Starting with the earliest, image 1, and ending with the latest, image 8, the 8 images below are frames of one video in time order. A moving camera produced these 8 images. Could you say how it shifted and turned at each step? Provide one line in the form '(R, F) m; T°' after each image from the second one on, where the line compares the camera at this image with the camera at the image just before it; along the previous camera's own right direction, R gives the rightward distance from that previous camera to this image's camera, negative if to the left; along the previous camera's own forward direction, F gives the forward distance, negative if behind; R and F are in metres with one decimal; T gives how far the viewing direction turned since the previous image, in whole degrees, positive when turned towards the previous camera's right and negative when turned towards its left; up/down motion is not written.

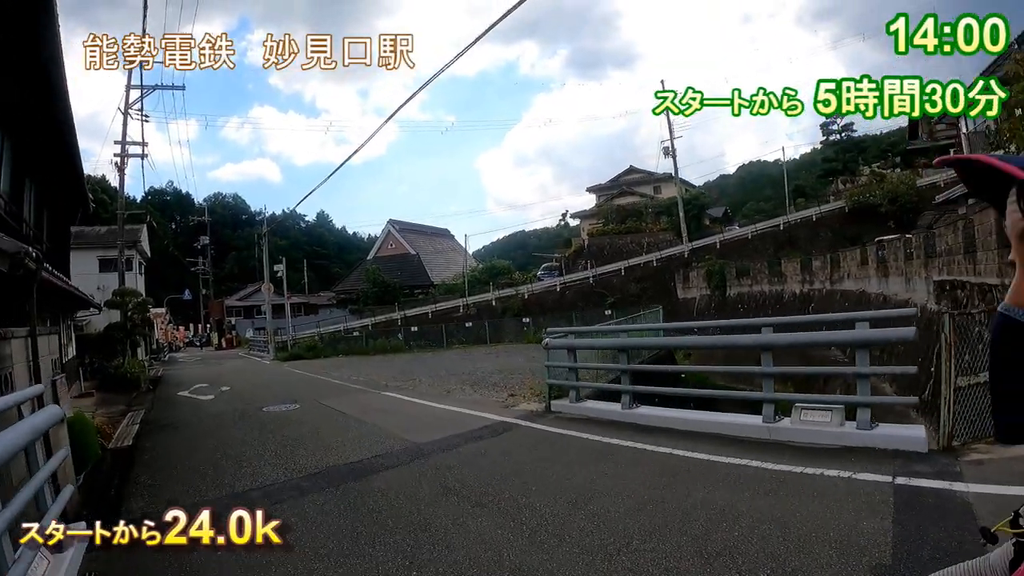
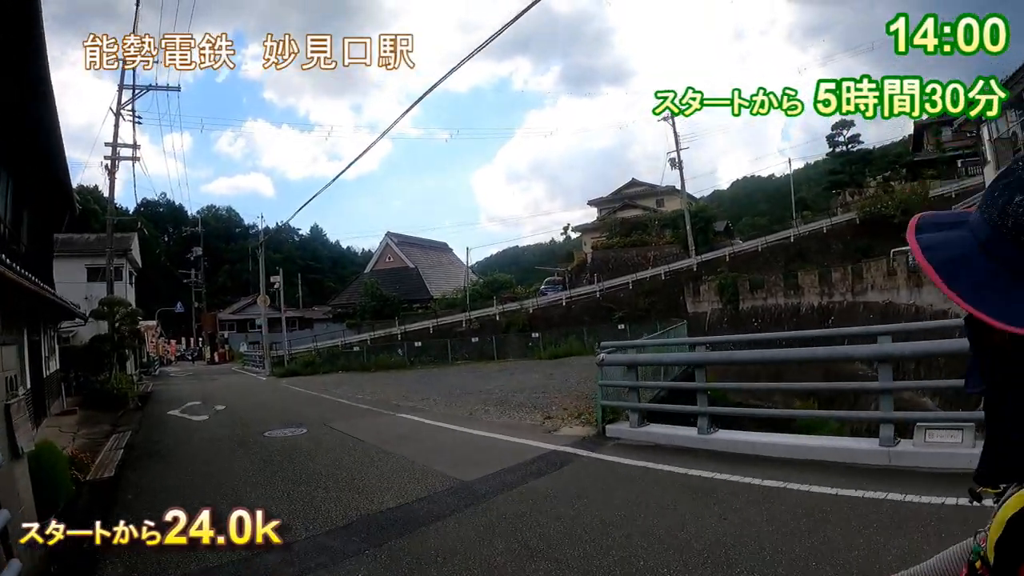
(-0.4, +0.7) m; +1°
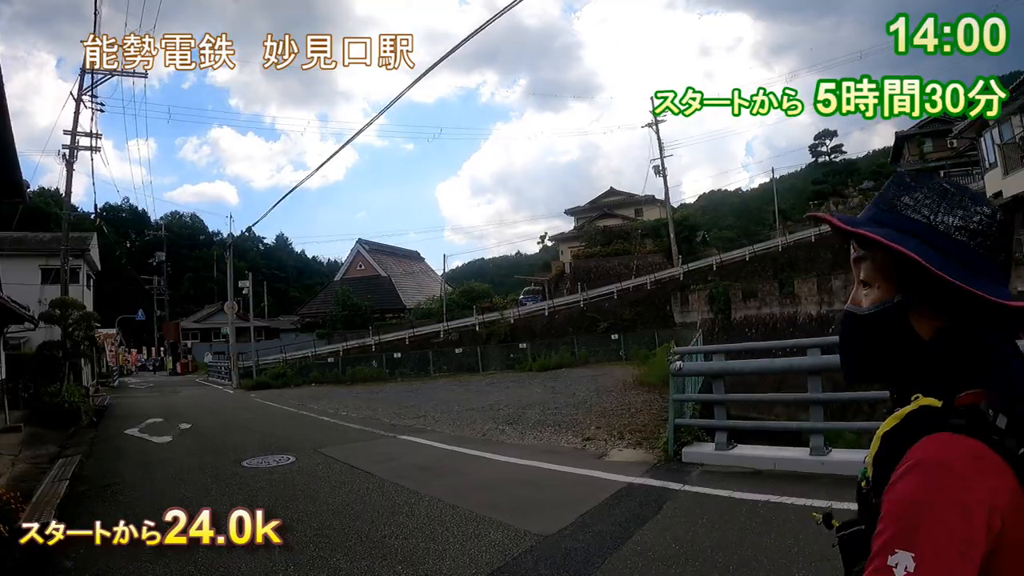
(-0.5, +0.9) m; +3°
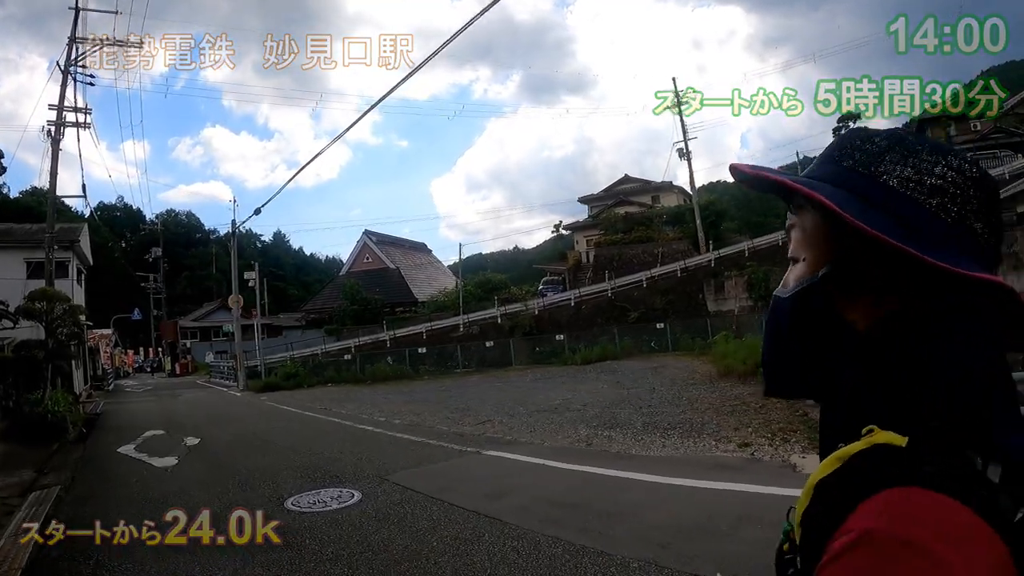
(-0.9, +1.4) m; 0°
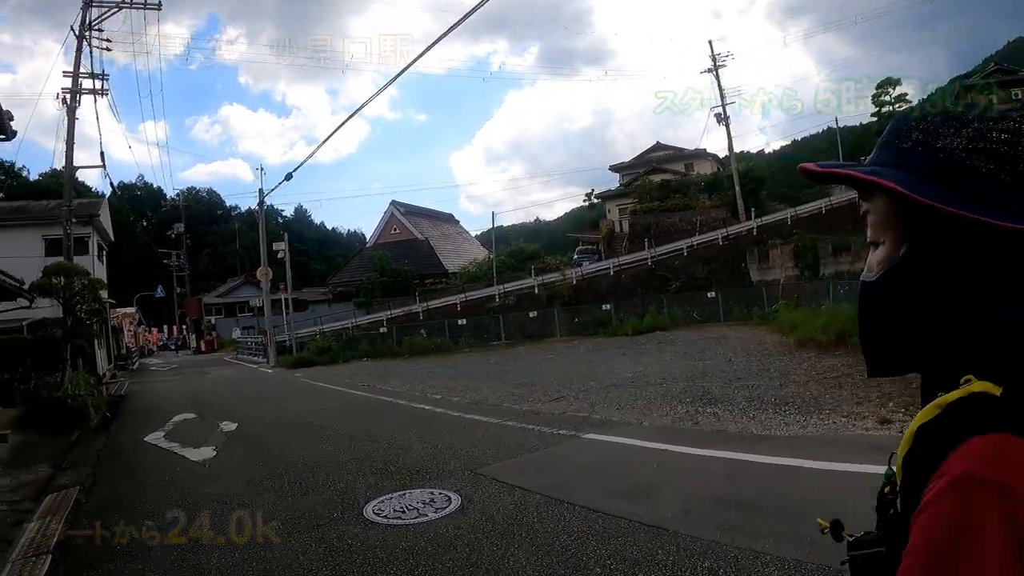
(-0.5, +0.9) m; -2°
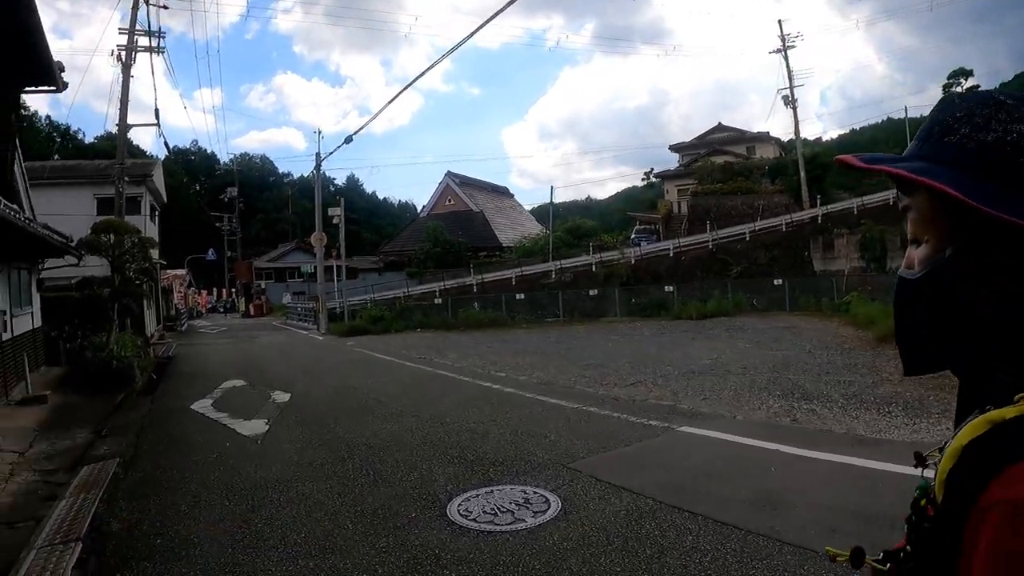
(-0.3, +0.6) m; -4°
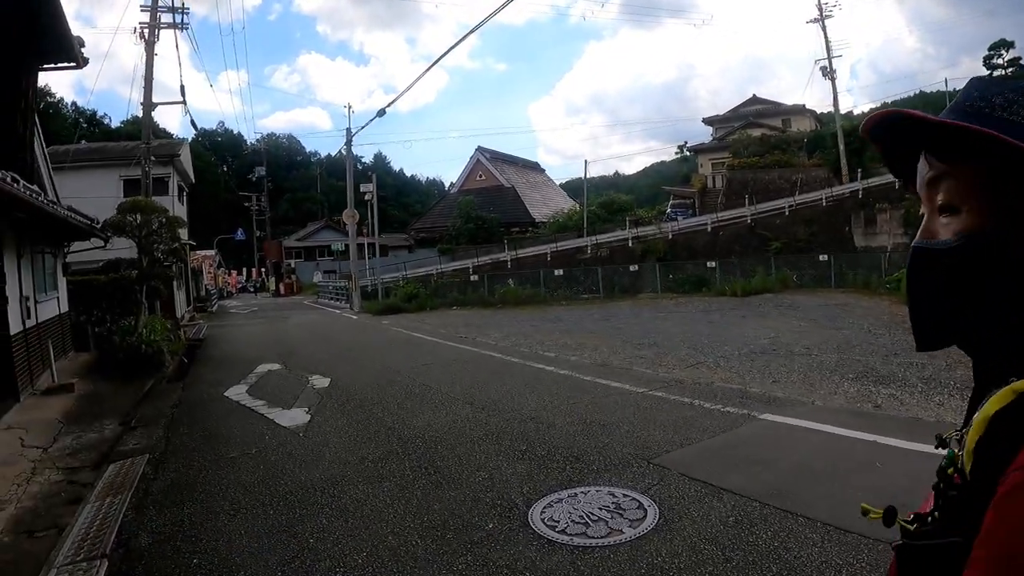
(-0.3, +0.5) m; -3°
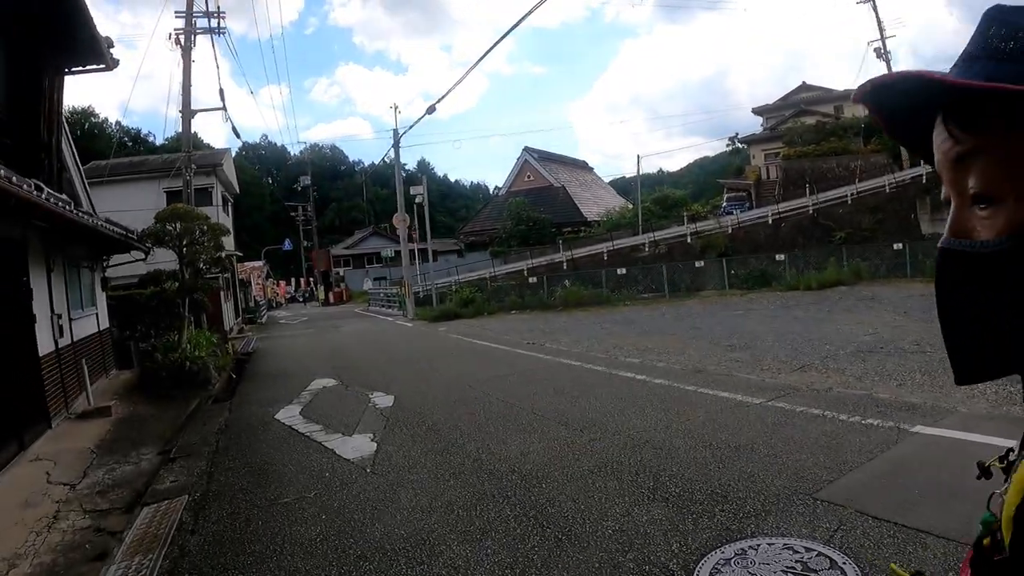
(-0.3, +0.7) m; -4°
